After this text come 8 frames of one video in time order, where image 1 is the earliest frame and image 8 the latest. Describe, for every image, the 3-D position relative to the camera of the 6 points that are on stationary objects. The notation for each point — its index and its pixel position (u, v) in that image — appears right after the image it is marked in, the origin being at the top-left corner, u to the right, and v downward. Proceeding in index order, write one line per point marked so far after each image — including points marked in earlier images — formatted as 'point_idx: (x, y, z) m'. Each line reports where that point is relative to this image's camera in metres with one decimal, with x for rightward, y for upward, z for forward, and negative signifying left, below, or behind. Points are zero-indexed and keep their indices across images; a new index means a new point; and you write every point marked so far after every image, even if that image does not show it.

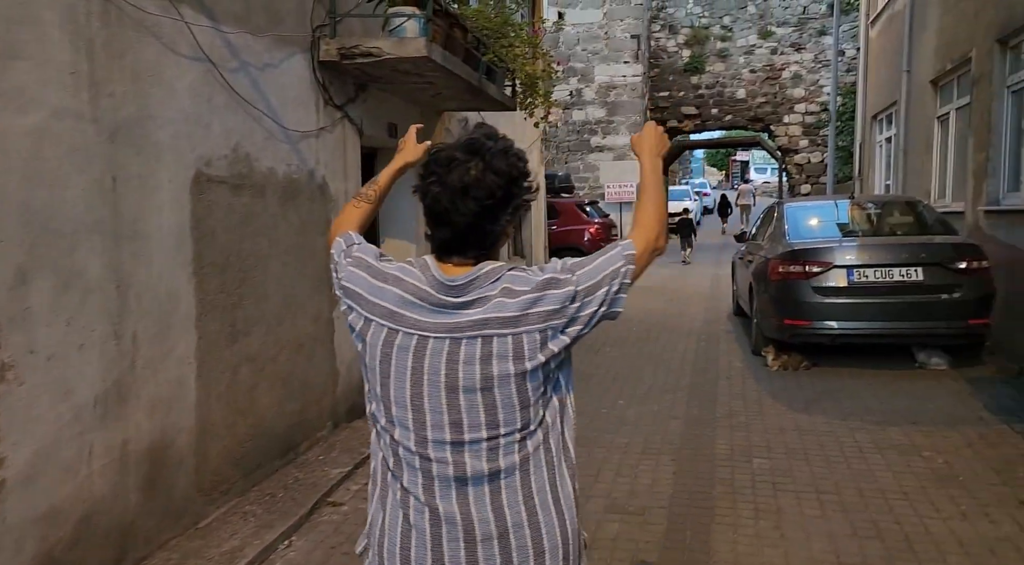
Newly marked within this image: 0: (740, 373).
0: (+1.9, -0.7, +6.9) m
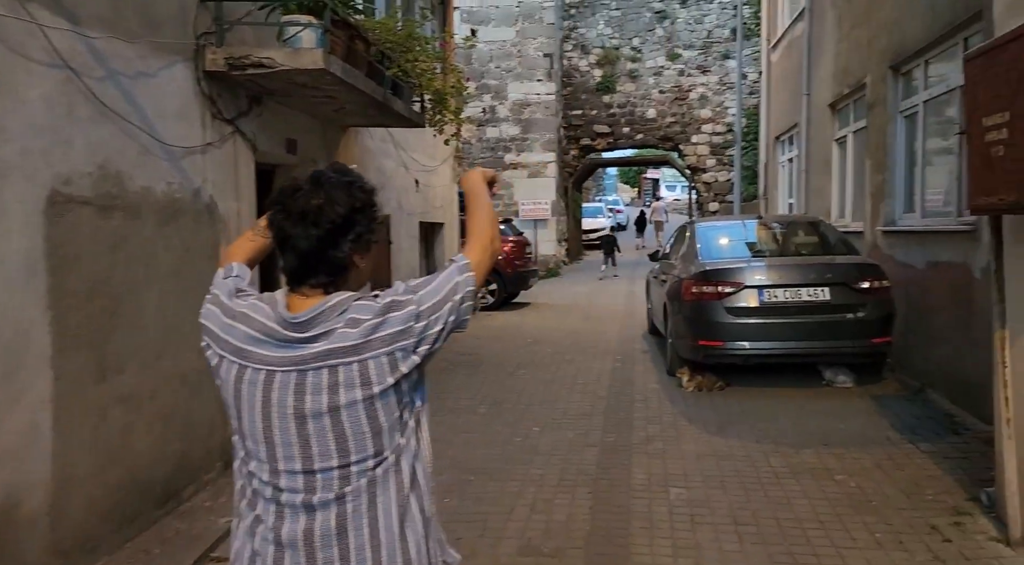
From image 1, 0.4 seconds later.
0: (+1.2, -0.9, +6.9) m
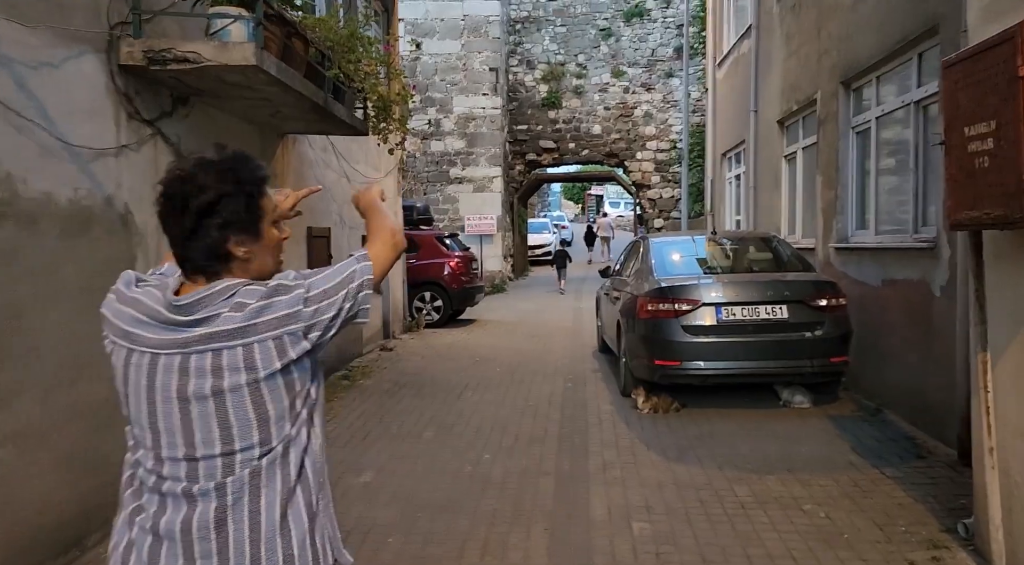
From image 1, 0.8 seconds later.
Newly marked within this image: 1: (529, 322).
0: (+0.8, -1.1, +6.6) m
1: (+0.3, -0.7, +14.8) m
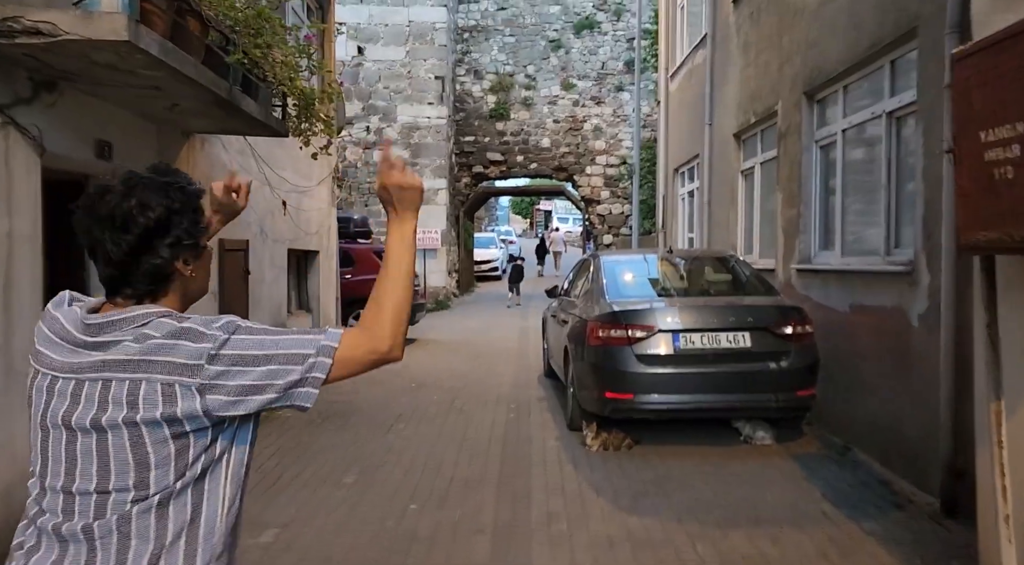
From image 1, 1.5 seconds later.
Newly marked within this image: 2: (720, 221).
0: (+0.3, -1.2, +5.9) m
1: (-0.7, -1.0, +14.1) m
2: (+2.5, +0.7, +10.2) m
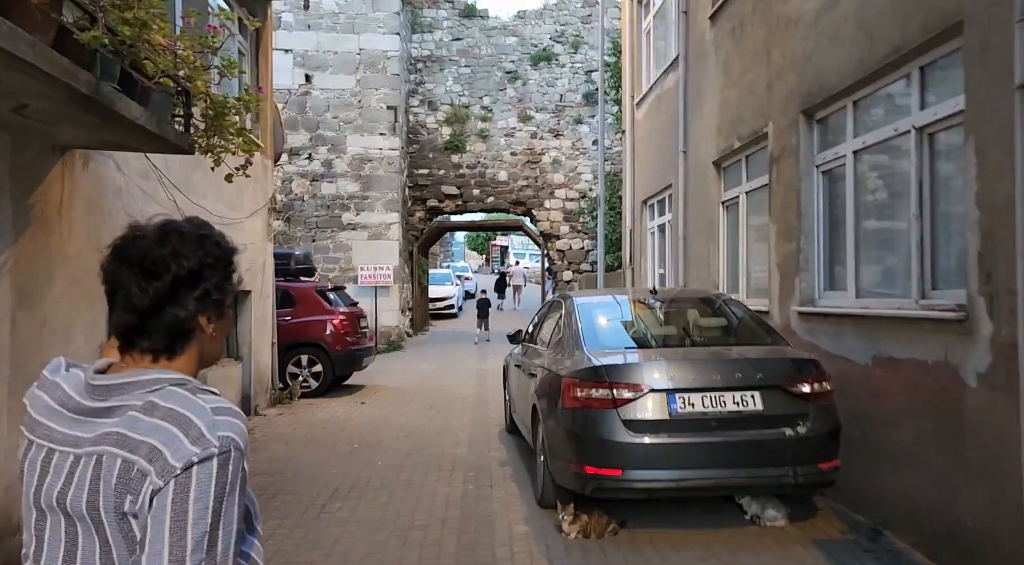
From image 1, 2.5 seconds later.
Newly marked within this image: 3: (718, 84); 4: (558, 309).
0: (+0.1, -1.5, +4.8) m
1: (-1.3, -1.6, +12.9) m
2: (+2.0, +0.3, +9.3) m
3: (+2.1, +1.9, +8.3) m
4: (+0.4, -0.2, +7.4) m
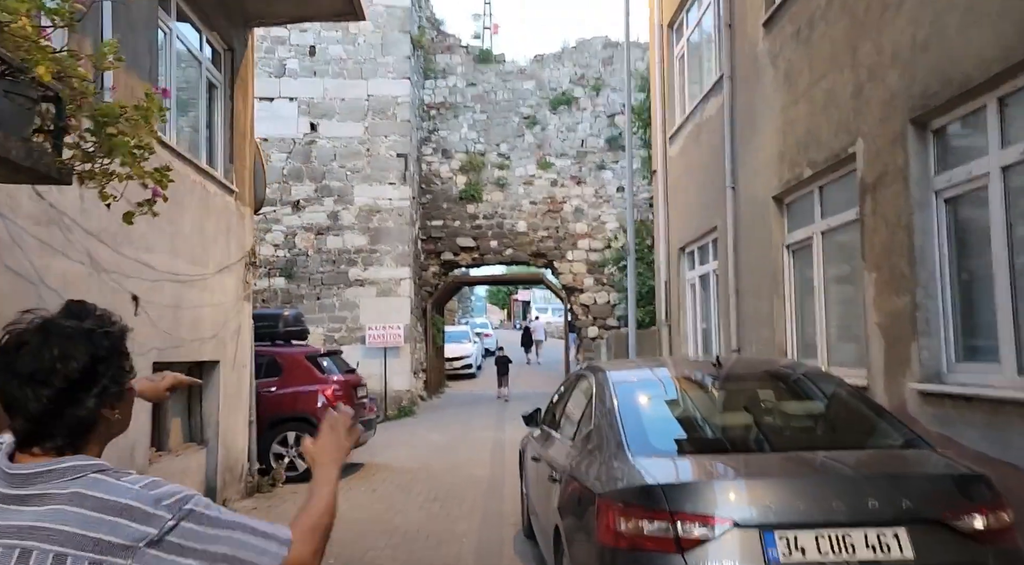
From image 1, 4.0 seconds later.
0: (+0.1, -1.8, +3.1) m
1: (-1.0, -2.5, +11.3) m
2: (+2.2, -0.3, +7.6) m
3: (+2.2, +1.4, +6.8) m
4: (+0.5, -0.7, +5.7) m
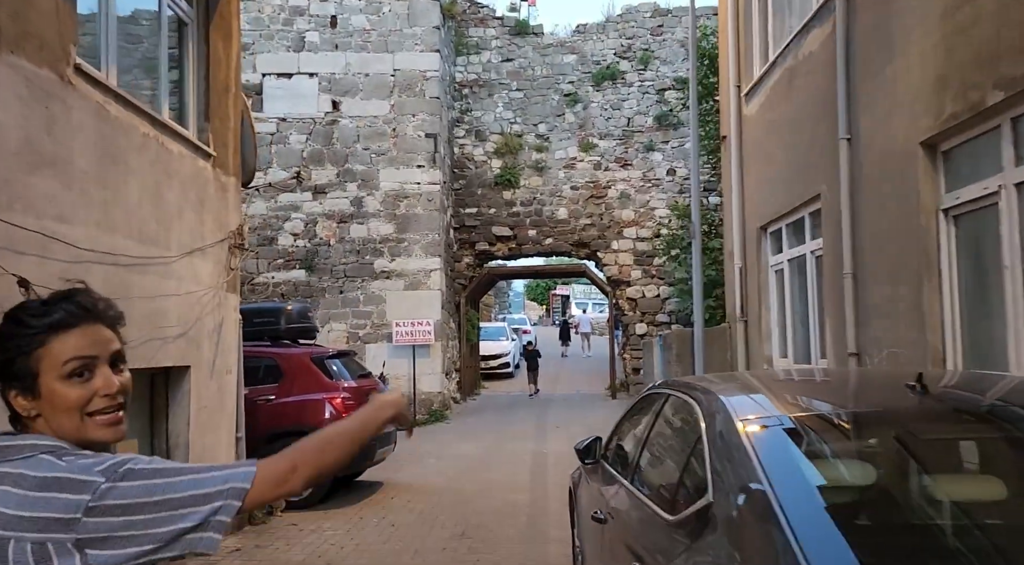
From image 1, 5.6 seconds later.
0: (+0.2, -1.7, +1.2) m
1: (-0.6, -2.3, +9.4) m
2: (+2.5, -0.2, +5.7) m
3: (+2.4, +1.6, +4.8) m
4: (+0.7, -0.6, +3.9) m
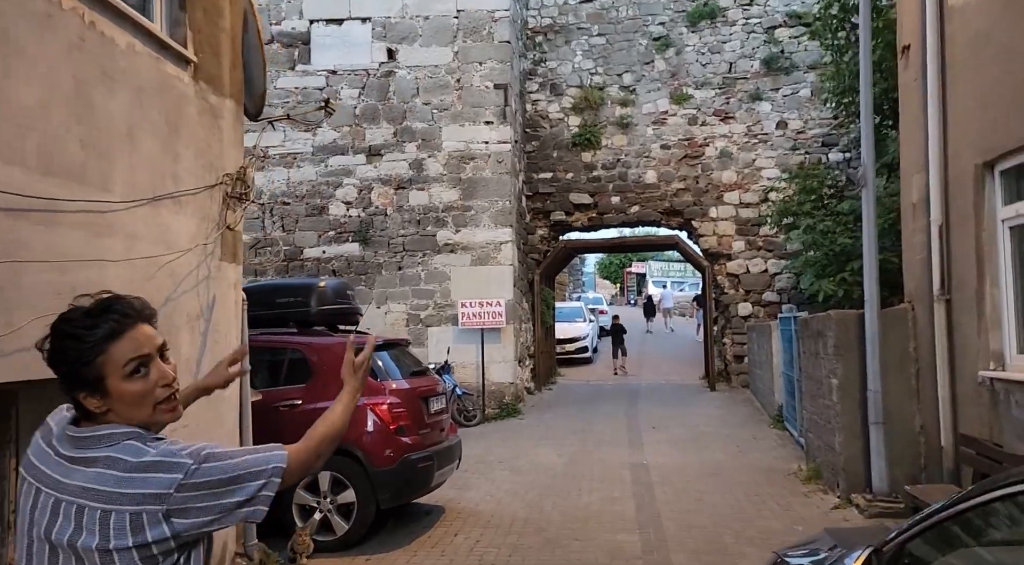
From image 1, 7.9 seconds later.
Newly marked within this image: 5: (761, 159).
0: (+0.4, -1.6, -1.2) m
1: (+0.3, -2.1, +7.1) m
2: (+3.0, 0.0, +3.0) m
3: (+2.9, +1.7, +2.1) m
4: (+1.1, -0.4, +1.4) m
5: (+4.9, +2.5, +16.9) m
